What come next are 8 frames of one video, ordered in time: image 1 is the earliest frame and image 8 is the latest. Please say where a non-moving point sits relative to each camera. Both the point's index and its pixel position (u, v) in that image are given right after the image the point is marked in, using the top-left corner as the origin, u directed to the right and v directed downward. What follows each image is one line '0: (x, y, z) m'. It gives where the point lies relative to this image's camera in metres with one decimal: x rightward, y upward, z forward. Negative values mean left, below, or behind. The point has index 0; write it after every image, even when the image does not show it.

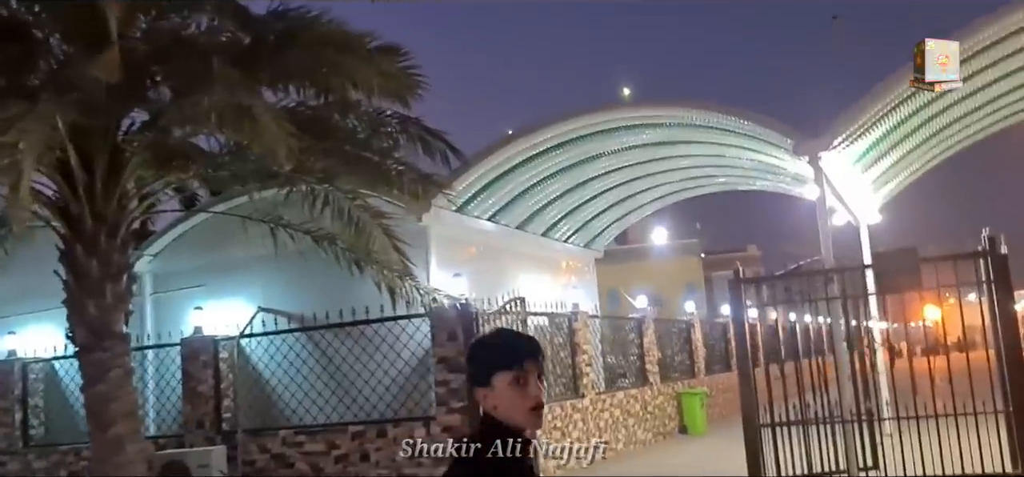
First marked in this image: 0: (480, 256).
0: (-0.5, -0.2, +12.7) m
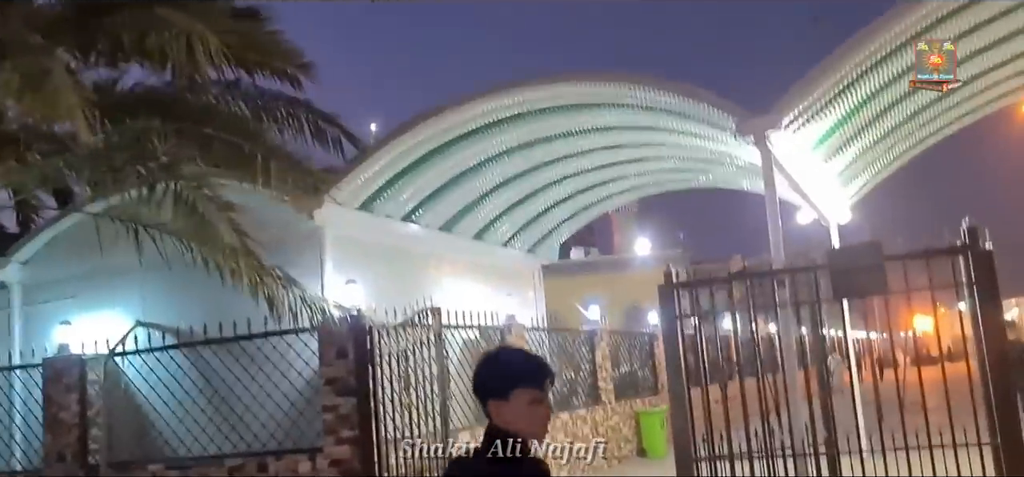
0: (-1.5, -0.3, +11.1) m
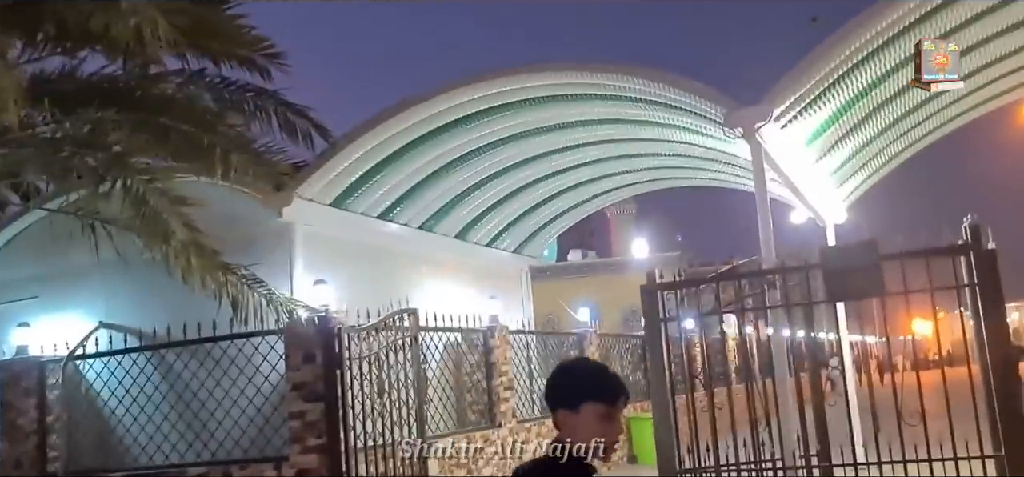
0: (-1.8, -0.2, +10.6) m
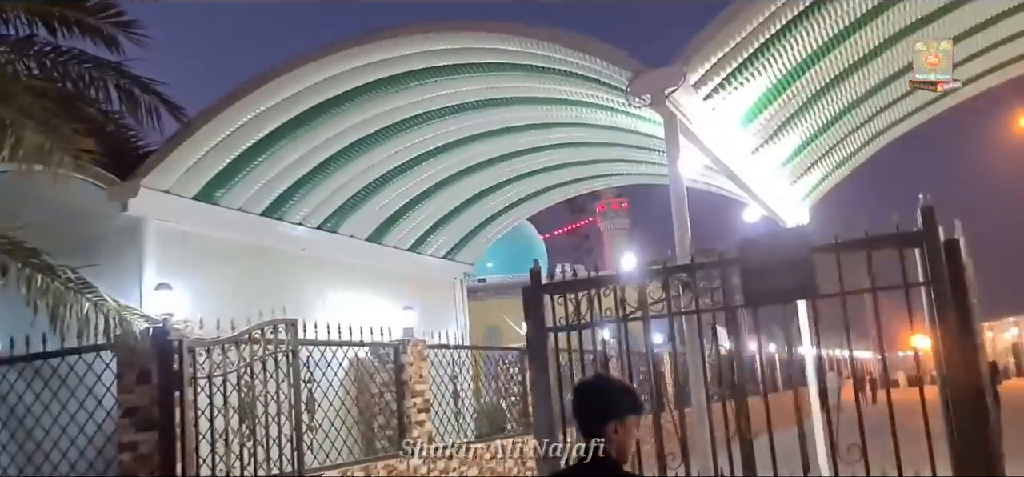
0: (-2.8, -0.2, +9.2) m
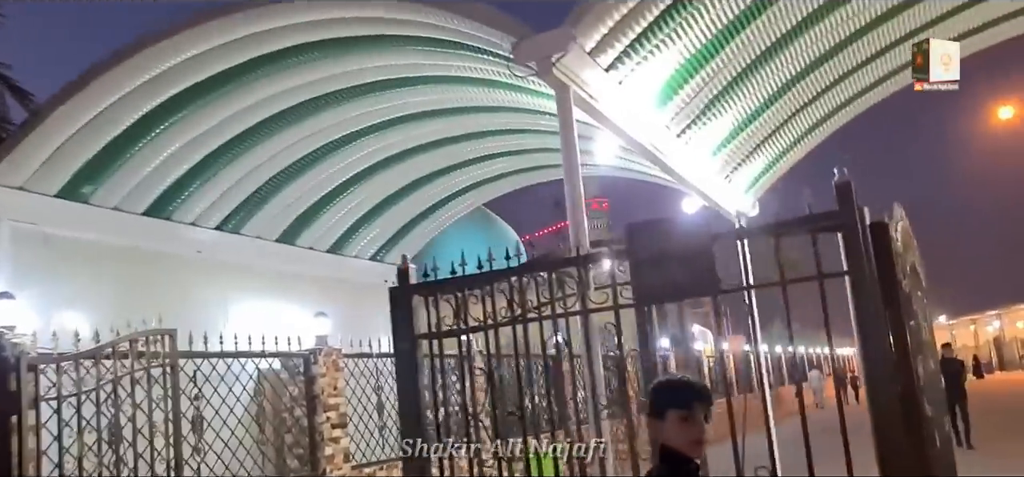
0: (-3.6, -0.3, +8.3) m
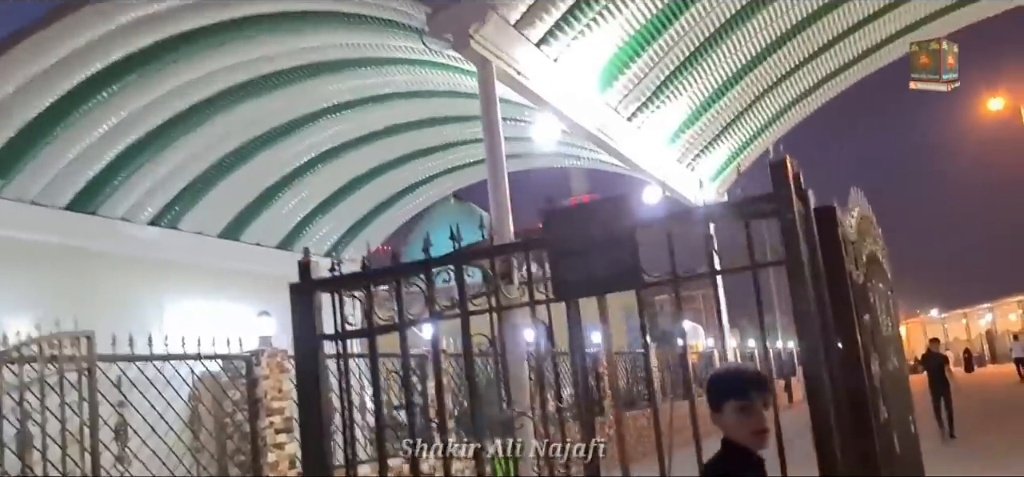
0: (-4.1, -0.2, +7.8) m
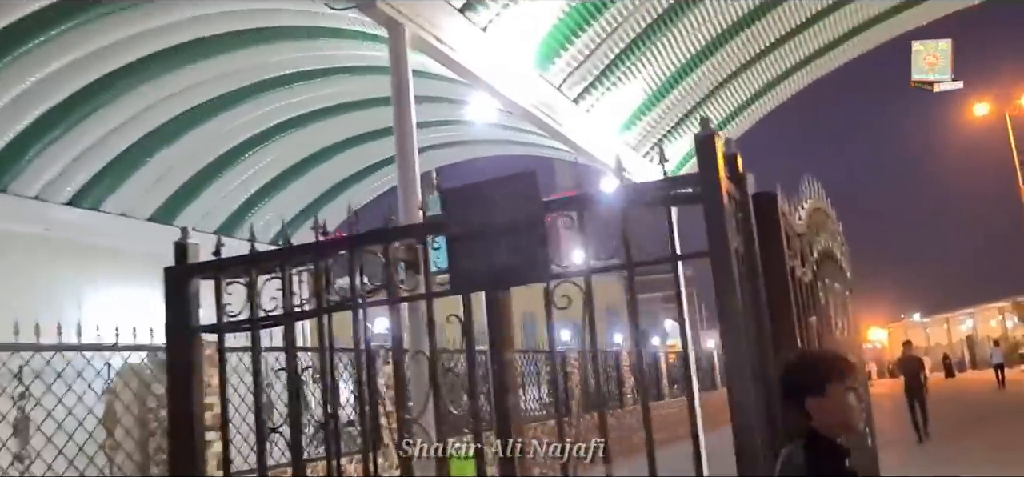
0: (-4.6, 0.0, +7.2) m
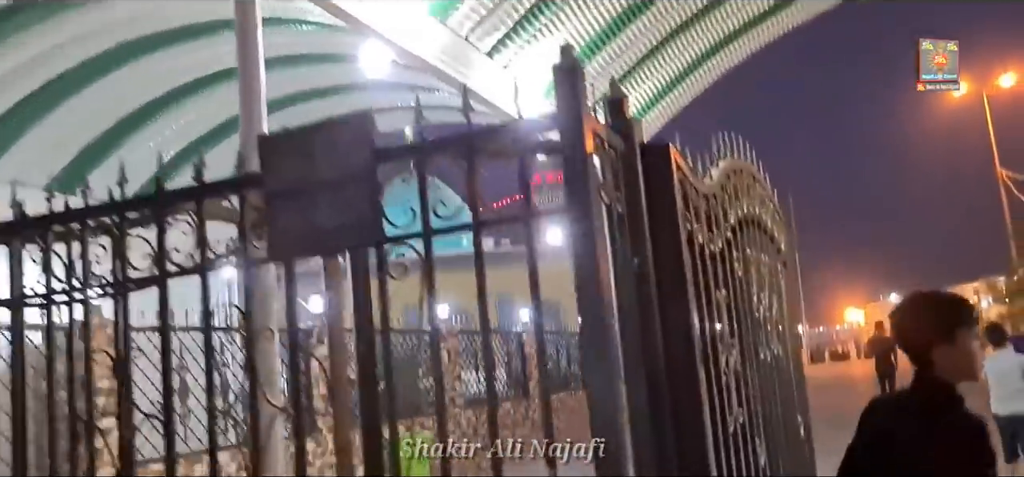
0: (-5.2, +0.2, +6.4) m
